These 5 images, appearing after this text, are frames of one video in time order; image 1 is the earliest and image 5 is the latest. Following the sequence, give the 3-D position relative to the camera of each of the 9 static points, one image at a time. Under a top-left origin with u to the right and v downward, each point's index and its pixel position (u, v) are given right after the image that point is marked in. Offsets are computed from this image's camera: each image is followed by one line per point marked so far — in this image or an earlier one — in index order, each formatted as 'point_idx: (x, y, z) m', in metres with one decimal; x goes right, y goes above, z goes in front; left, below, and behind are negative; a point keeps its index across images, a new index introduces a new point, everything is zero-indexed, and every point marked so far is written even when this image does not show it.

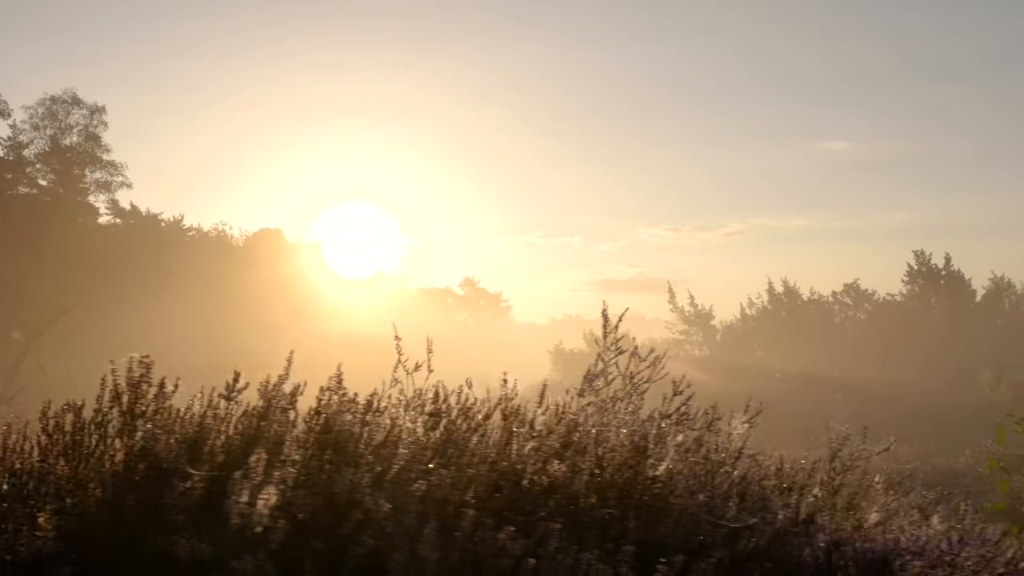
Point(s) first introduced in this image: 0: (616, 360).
0: (+0.6, -0.4, +3.8) m
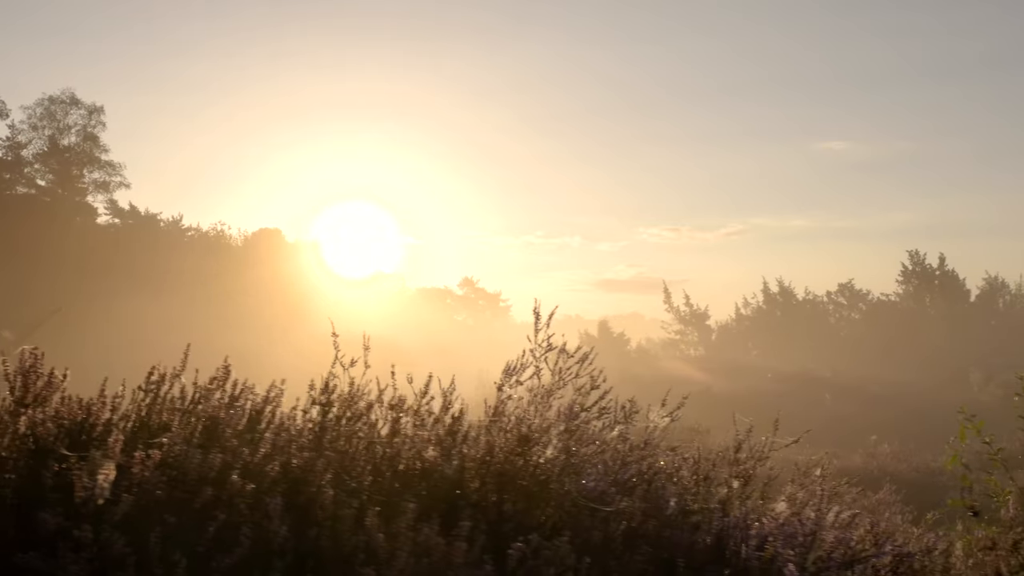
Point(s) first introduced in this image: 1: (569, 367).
0: (+0.2, -0.4, +3.9) m
1: (+0.3, -0.5, +3.9) m
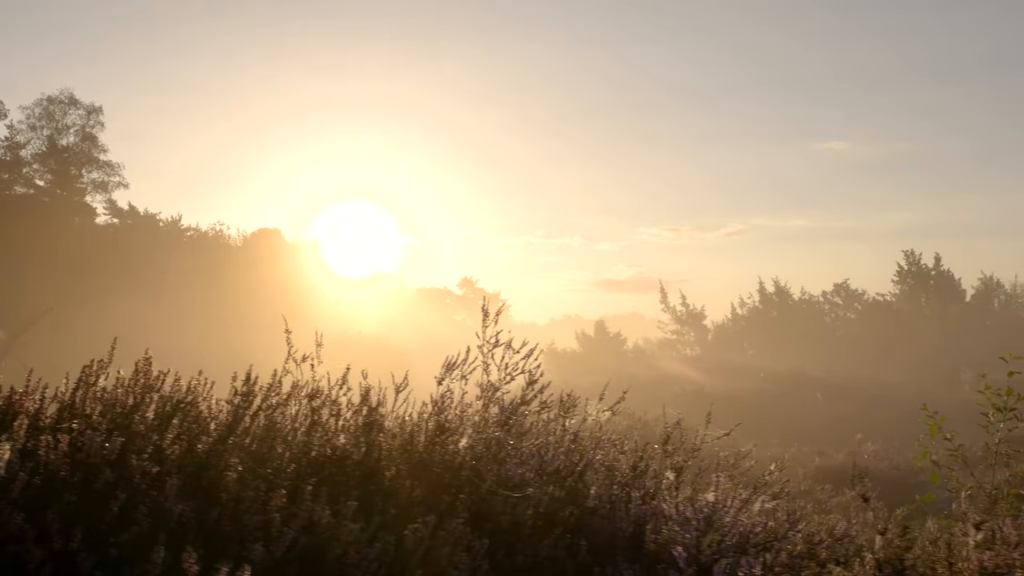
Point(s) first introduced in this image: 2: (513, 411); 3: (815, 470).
0: (-0.1, -0.4, +4.1) m
1: (0.0, -0.5, +4.1) m
2: (0.0, -0.7, +3.7) m
3: (+6.2, -3.7, +13.2) m
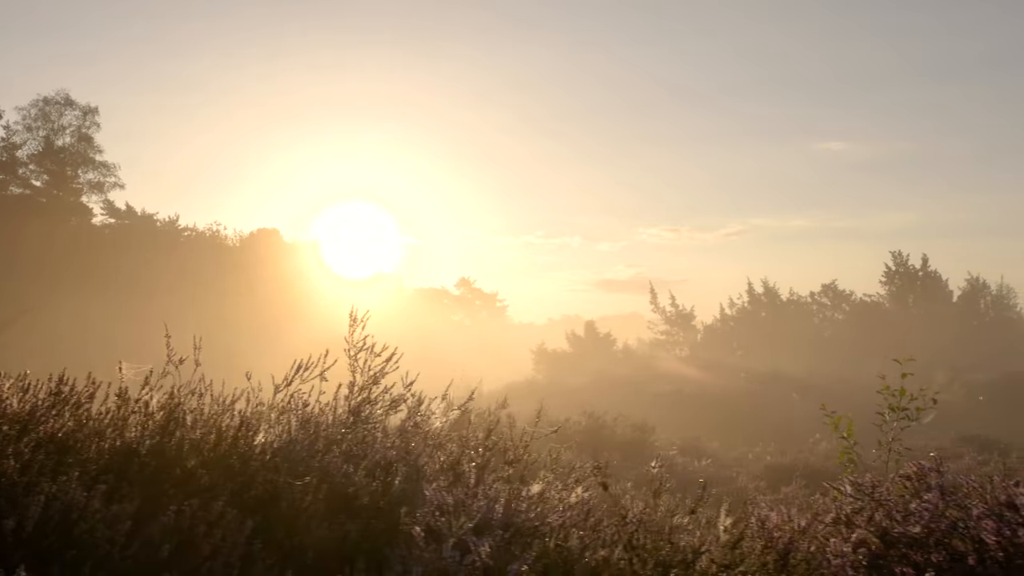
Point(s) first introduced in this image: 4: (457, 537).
0: (-1.0, -0.5, +4.4) m
1: (-0.9, -0.5, +4.4) m
2: (-0.9, -0.7, +4.0) m
3: (+5.3, -3.8, +13.6) m
4: (-0.2, -1.0, +2.7) m
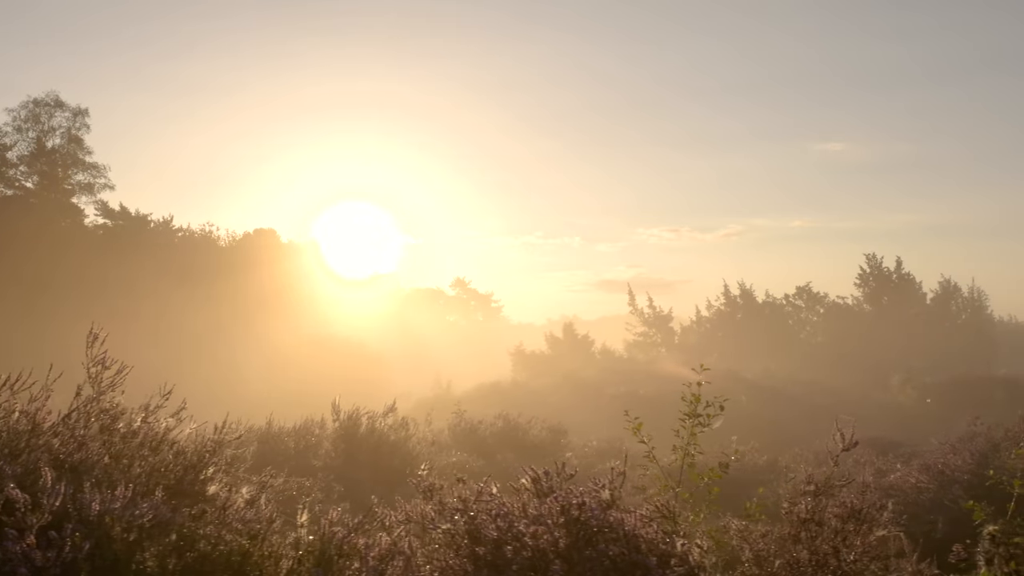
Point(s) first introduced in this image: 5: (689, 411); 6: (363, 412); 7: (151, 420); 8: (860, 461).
0: (-3.1, -0.6, +4.9) m
1: (-3.0, -0.7, +4.9) m
2: (-3.0, -0.9, +4.5) m
3: (+3.2, -3.9, +14.1) m
4: (-2.3, -1.2, +3.2) m
5: (+2.1, -1.4, +7.7) m
6: (-2.9, -2.4, +12.6) m
7: (-2.7, -0.9, +4.9) m
8: (+6.9, -3.4, +13.0) m
